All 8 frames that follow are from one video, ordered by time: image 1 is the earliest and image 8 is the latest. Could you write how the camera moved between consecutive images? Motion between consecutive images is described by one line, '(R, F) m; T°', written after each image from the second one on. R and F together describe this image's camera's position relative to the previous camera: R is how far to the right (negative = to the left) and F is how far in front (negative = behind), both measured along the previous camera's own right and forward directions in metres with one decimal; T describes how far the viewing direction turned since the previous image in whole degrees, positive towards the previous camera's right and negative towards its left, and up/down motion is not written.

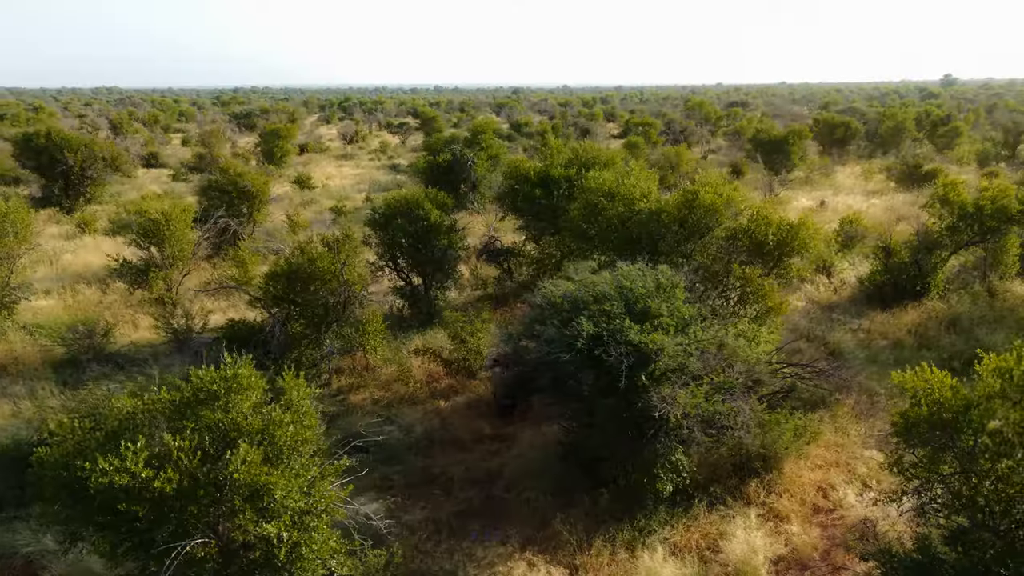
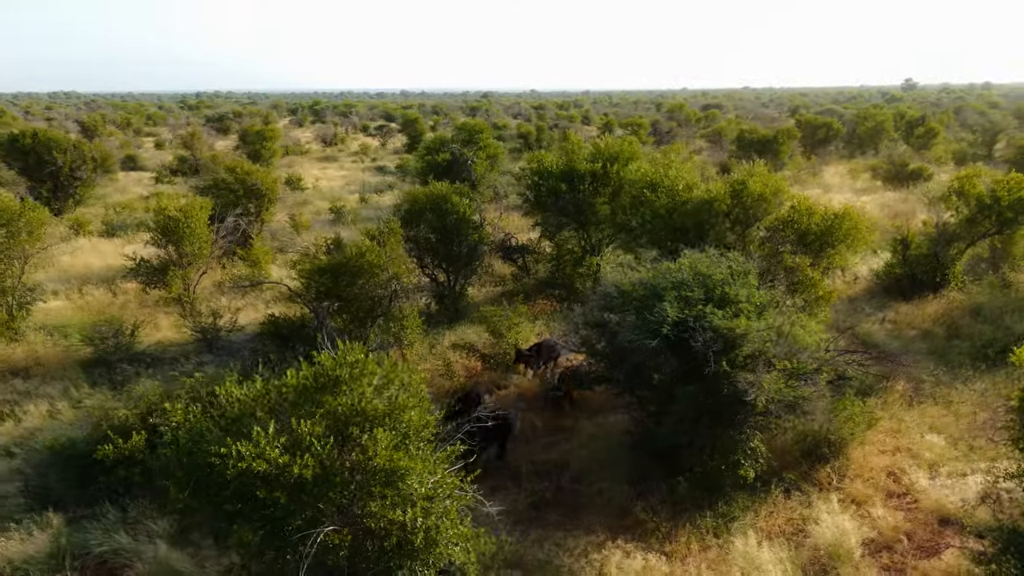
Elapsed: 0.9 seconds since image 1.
(-0.9, +0.1) m; +2°
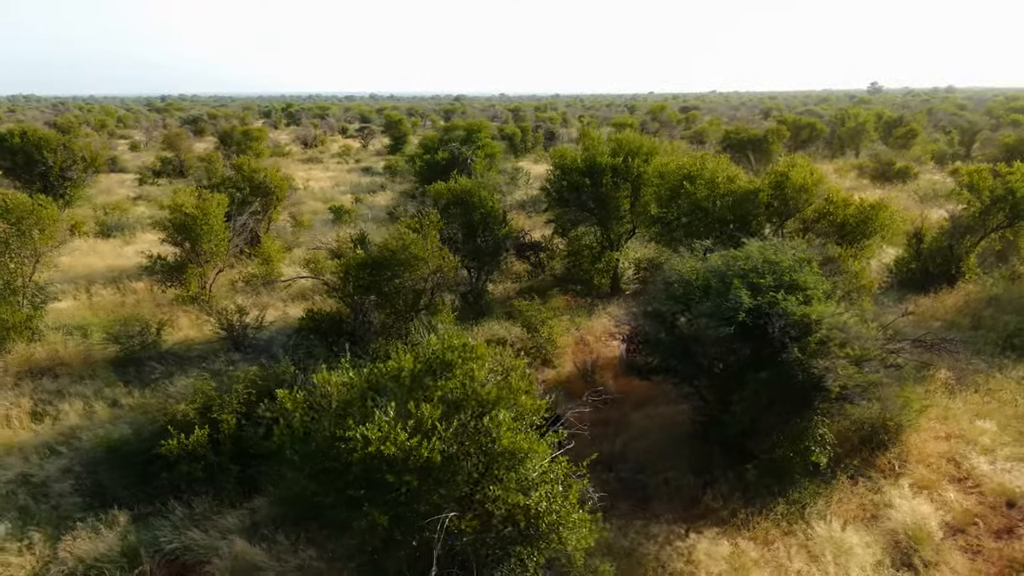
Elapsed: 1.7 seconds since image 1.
(-0.8, +0.1) m; +2°
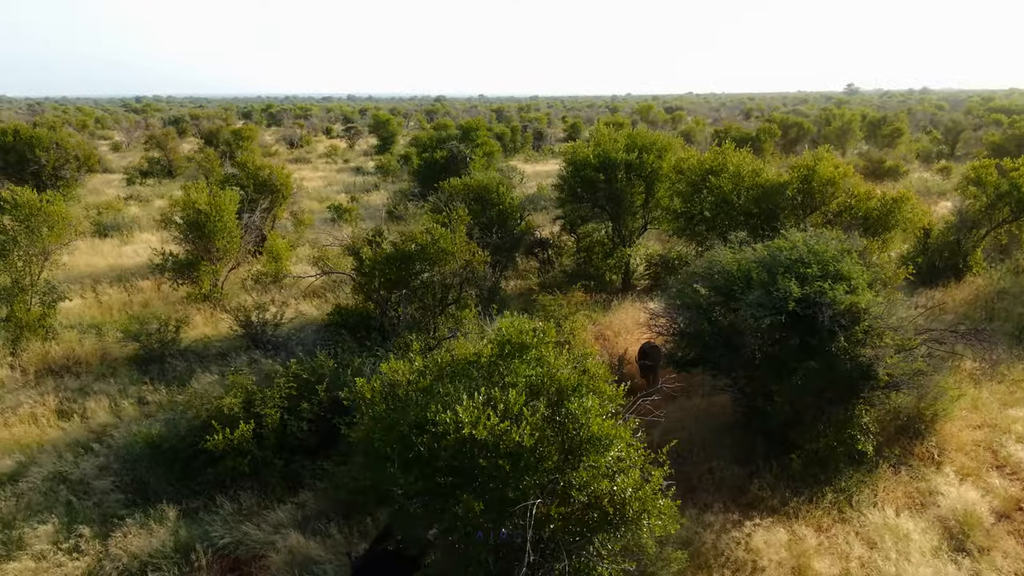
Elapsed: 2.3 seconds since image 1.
(-0.6, 0.0) m; +1°
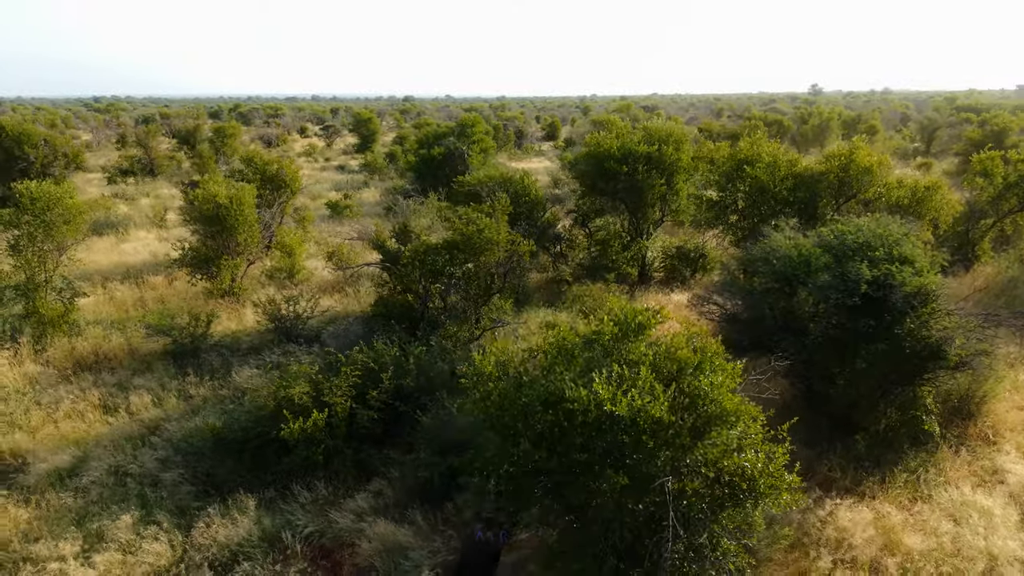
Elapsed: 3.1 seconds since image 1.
(-0.9, 0.0) m; +2°
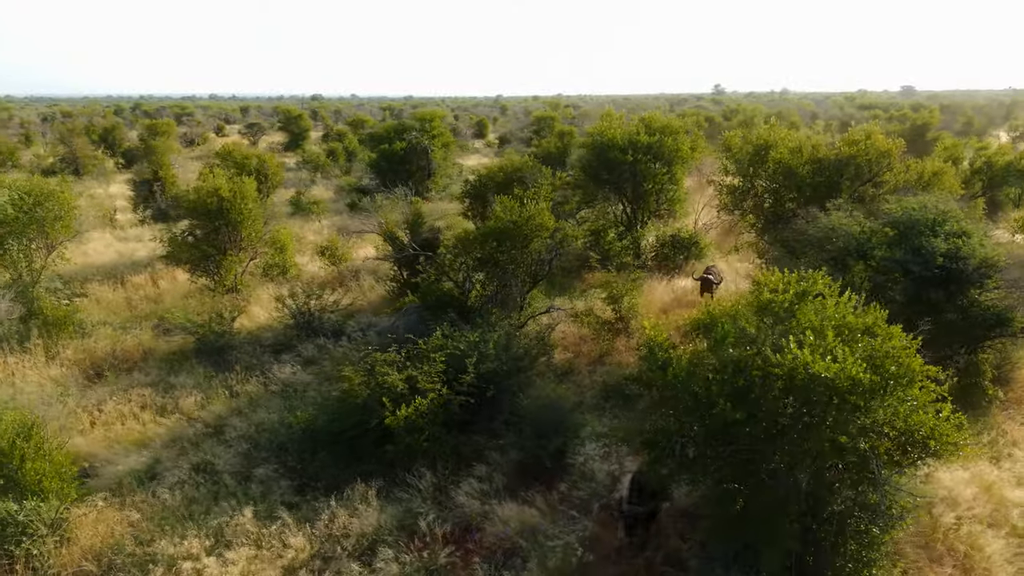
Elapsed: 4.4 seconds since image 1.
(-1.5, +0.1) m; +6°
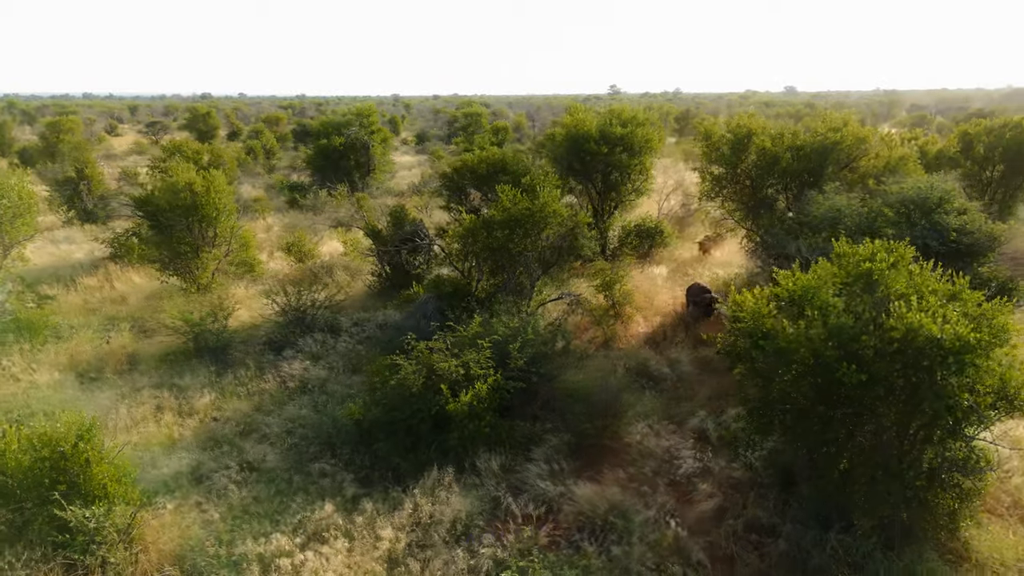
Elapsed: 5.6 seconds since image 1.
(-1.2, +0.1) m; +7°
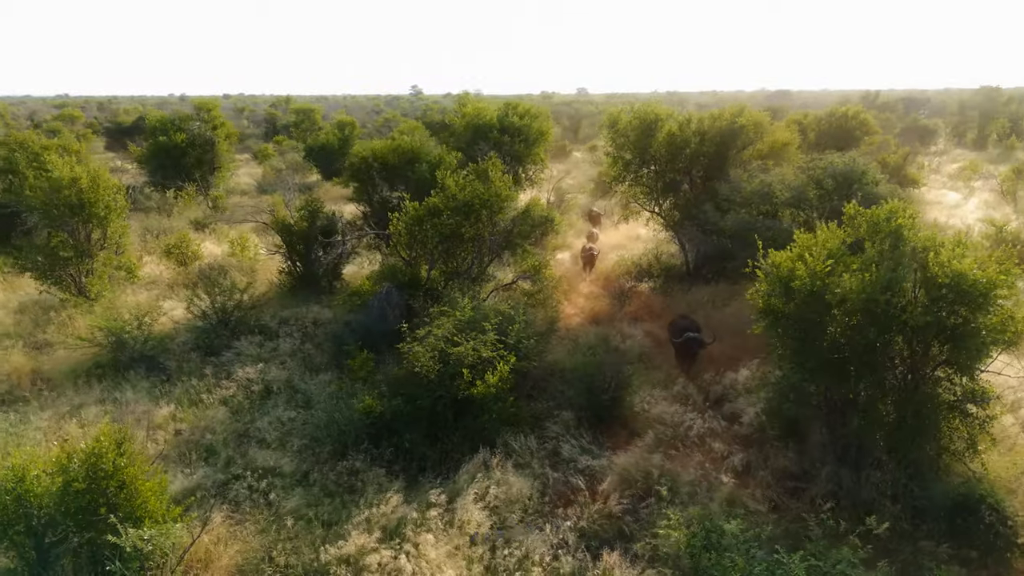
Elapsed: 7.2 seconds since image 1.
(-1.6, +0.2) m; +13°
